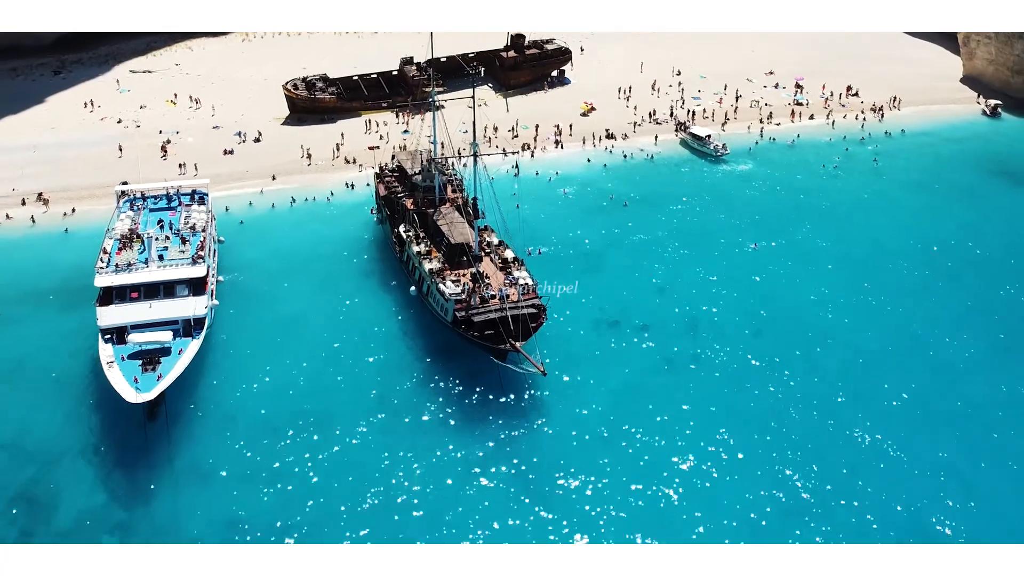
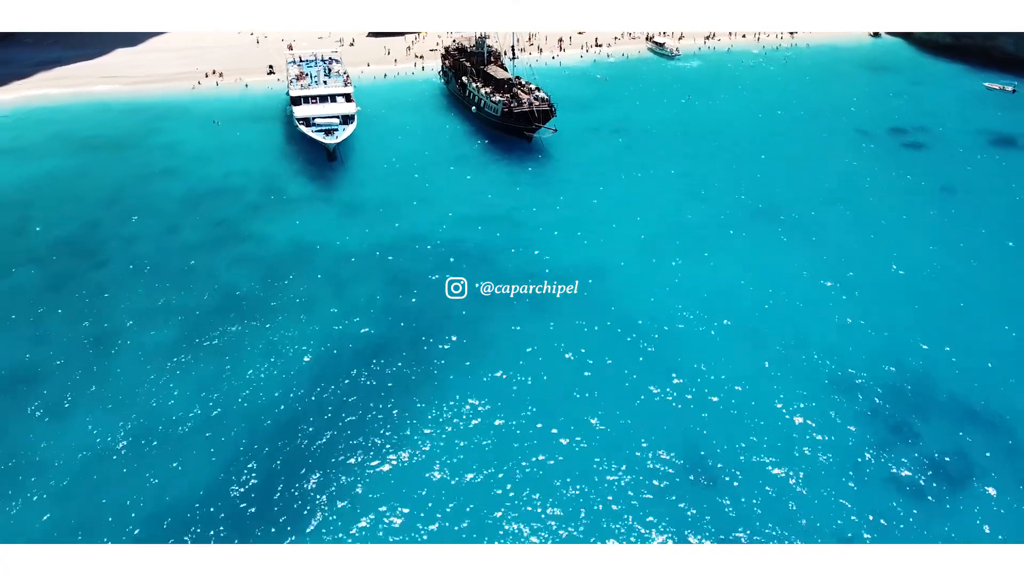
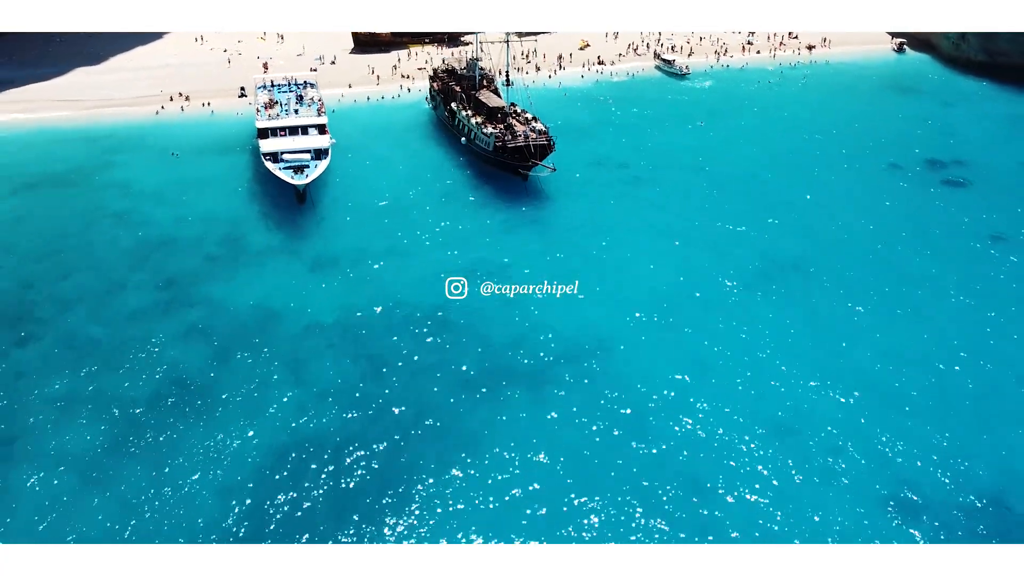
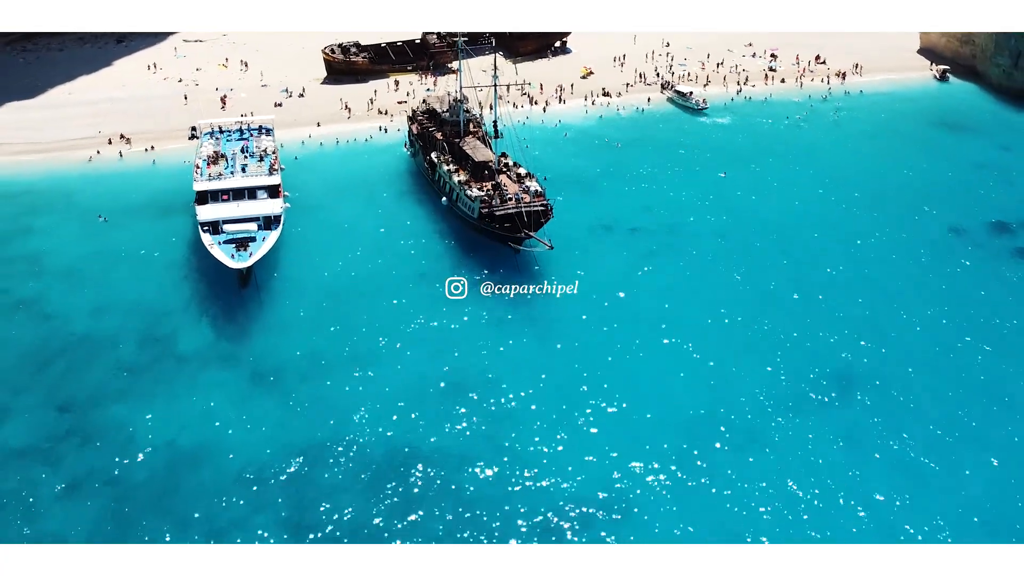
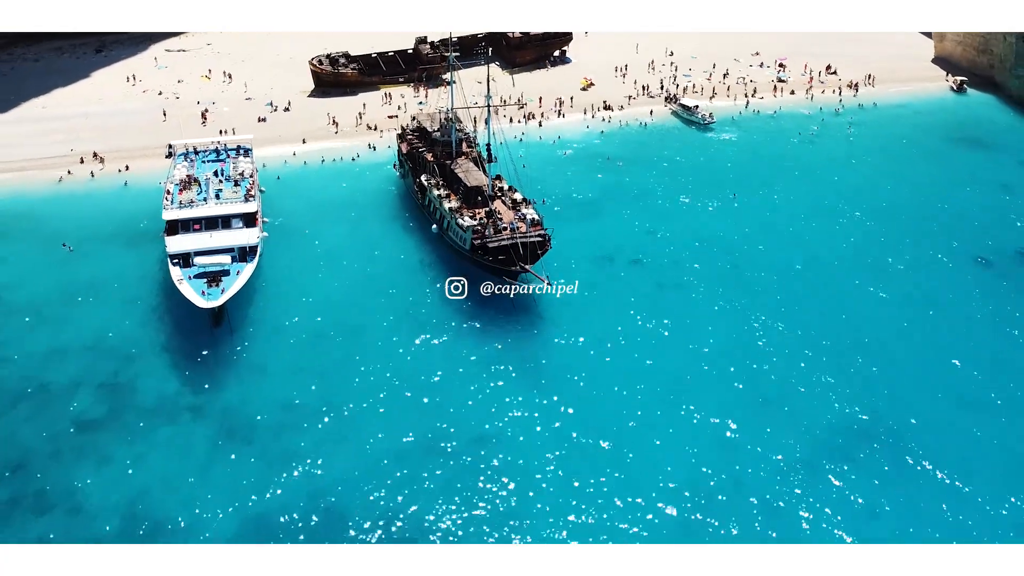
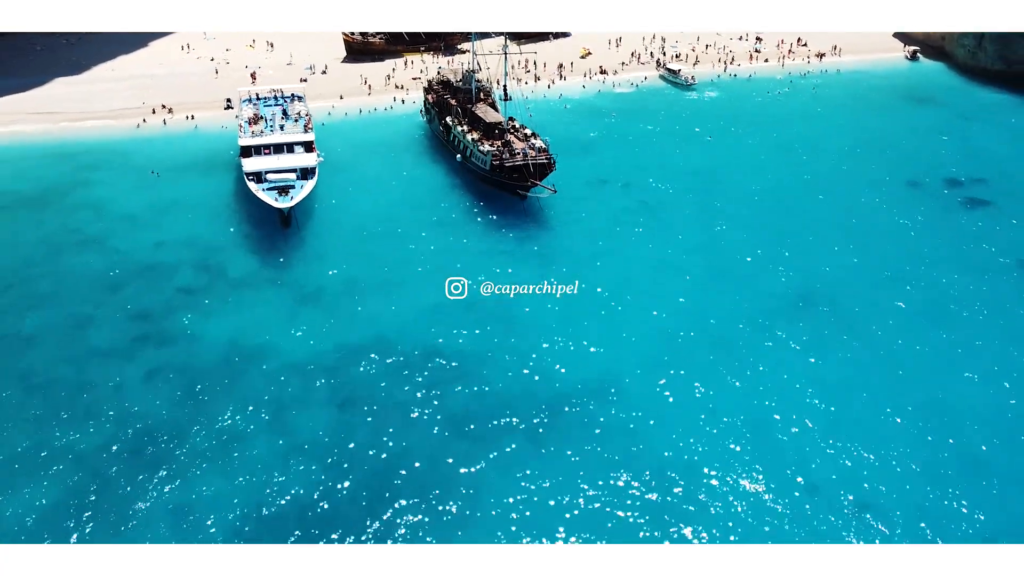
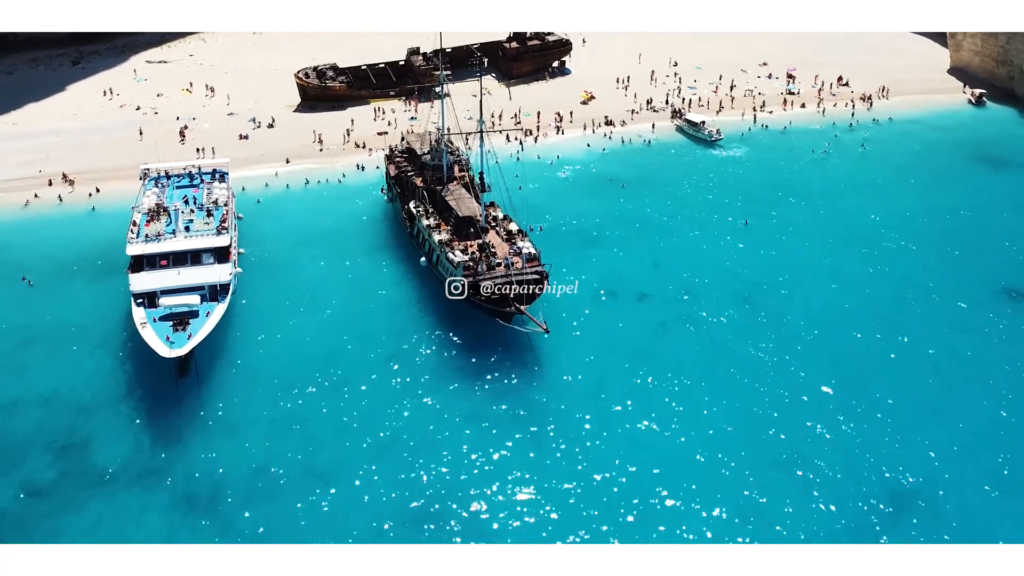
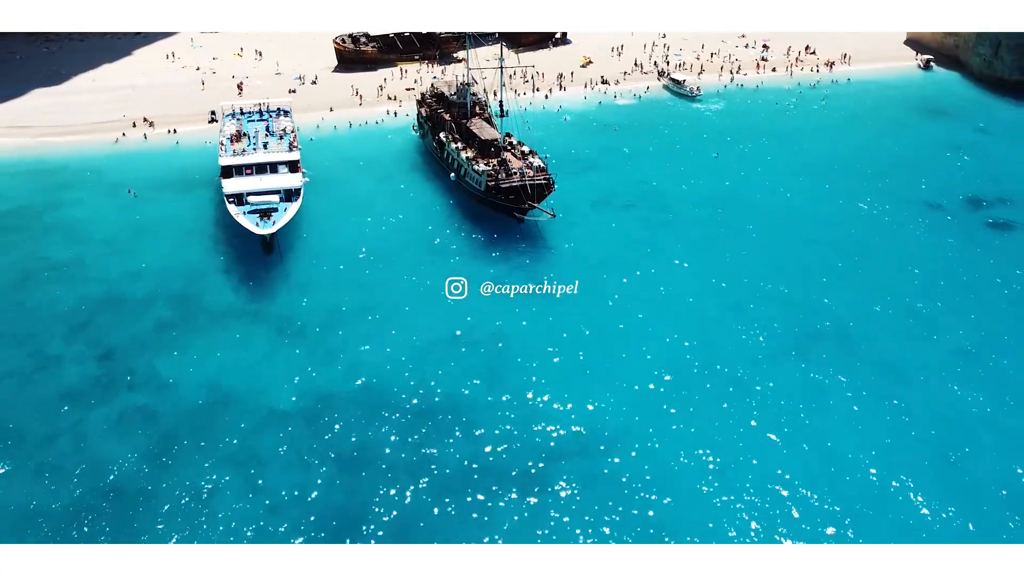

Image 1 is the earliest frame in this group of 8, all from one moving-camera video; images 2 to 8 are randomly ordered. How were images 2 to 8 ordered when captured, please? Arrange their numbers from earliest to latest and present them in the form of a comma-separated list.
7, 5, 4, 8, 6, 3, 2
